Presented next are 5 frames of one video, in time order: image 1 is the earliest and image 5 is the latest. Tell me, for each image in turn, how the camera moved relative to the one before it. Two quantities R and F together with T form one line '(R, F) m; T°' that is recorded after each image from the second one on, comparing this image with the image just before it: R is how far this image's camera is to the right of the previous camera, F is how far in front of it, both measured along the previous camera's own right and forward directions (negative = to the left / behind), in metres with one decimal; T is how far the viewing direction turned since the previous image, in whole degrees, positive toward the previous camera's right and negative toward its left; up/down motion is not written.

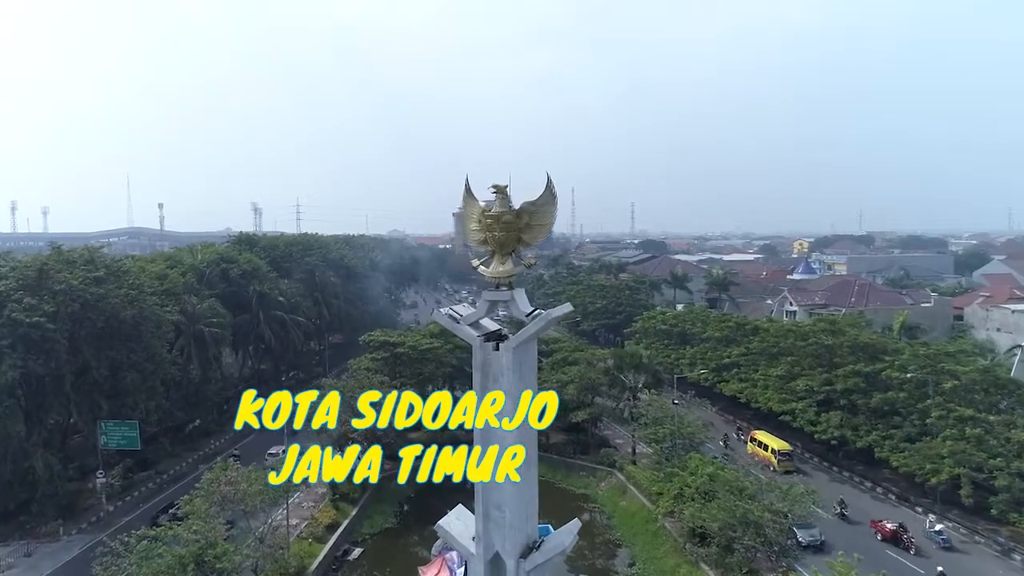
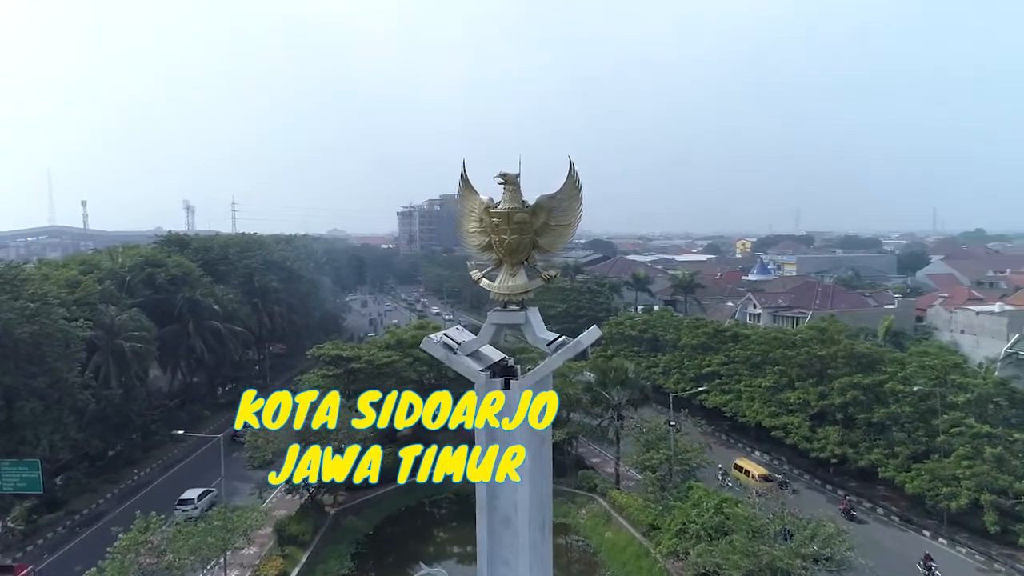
(-0.9, +2.8) m; +5°
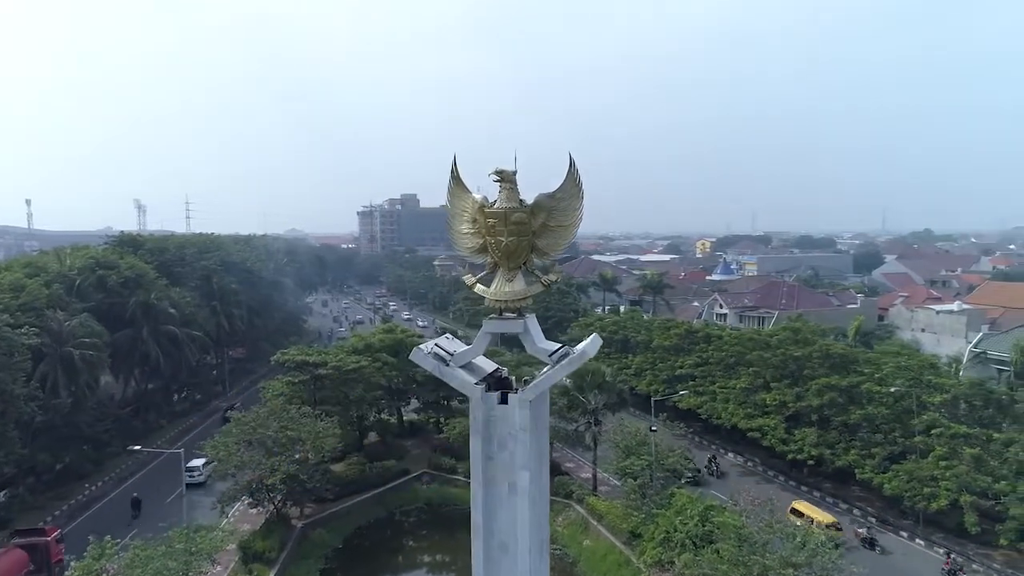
(-0.4, +0.7) m; +3°
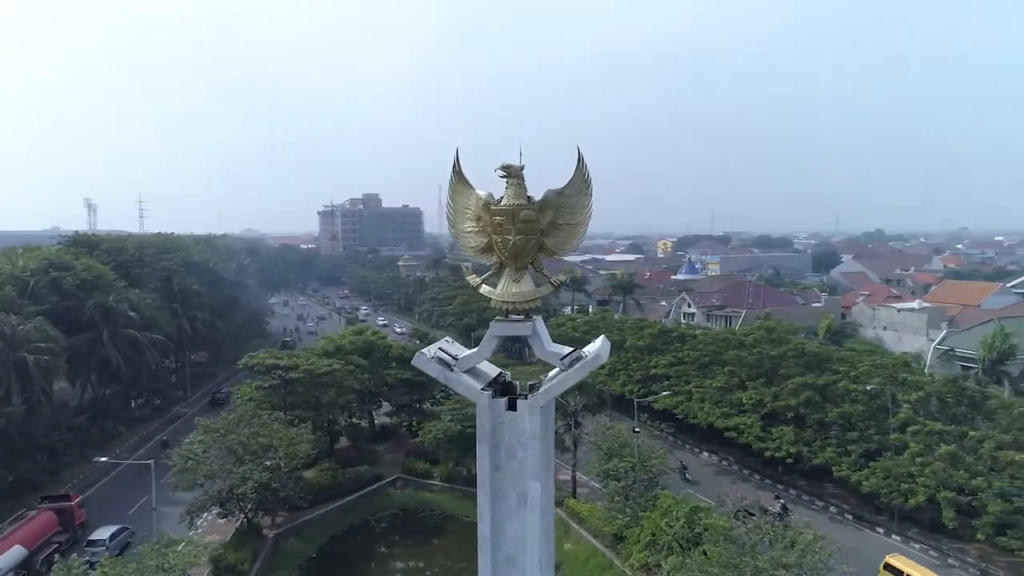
(-0.6, +0.4) m; +3°
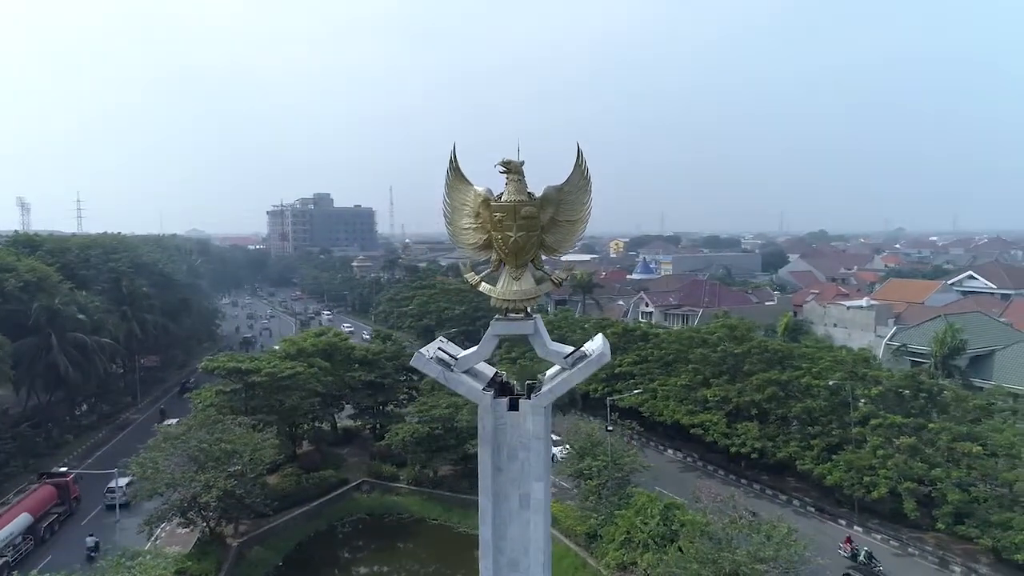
(-0.6, +0.2) m; +4°
